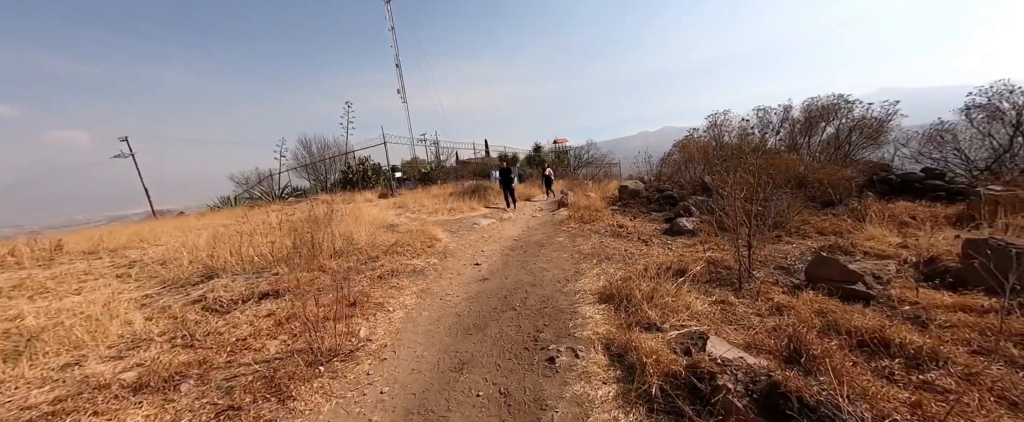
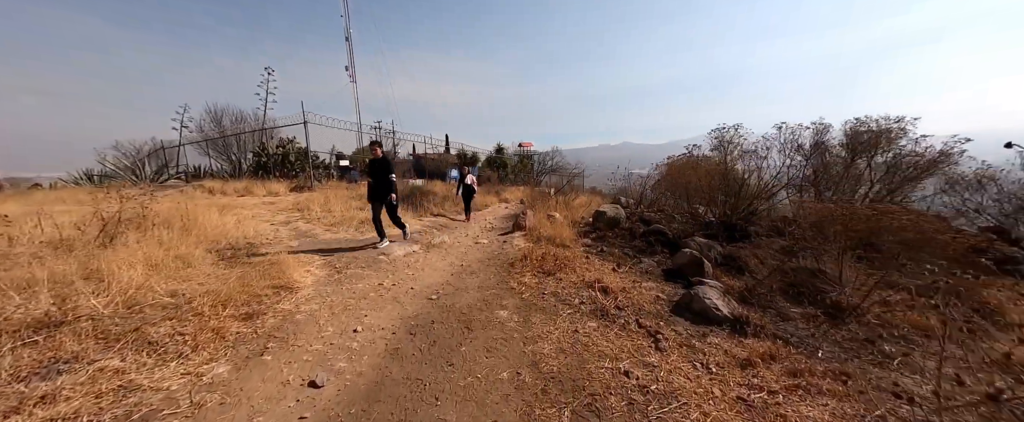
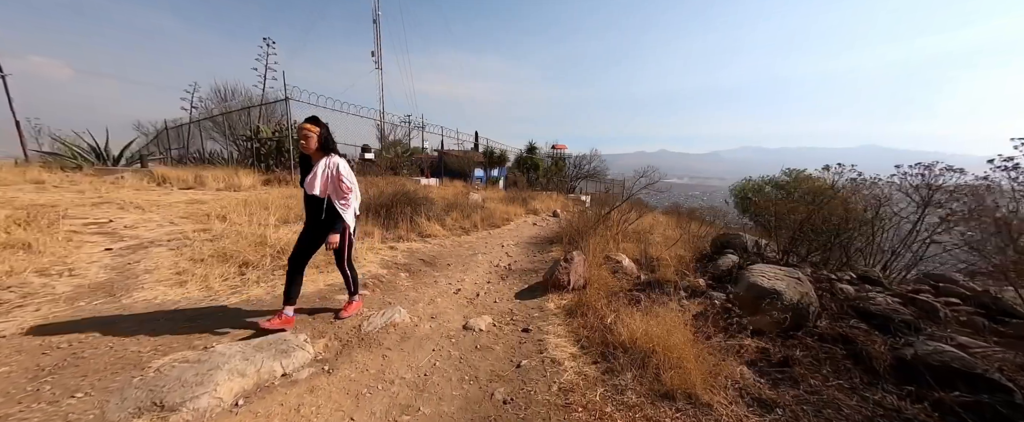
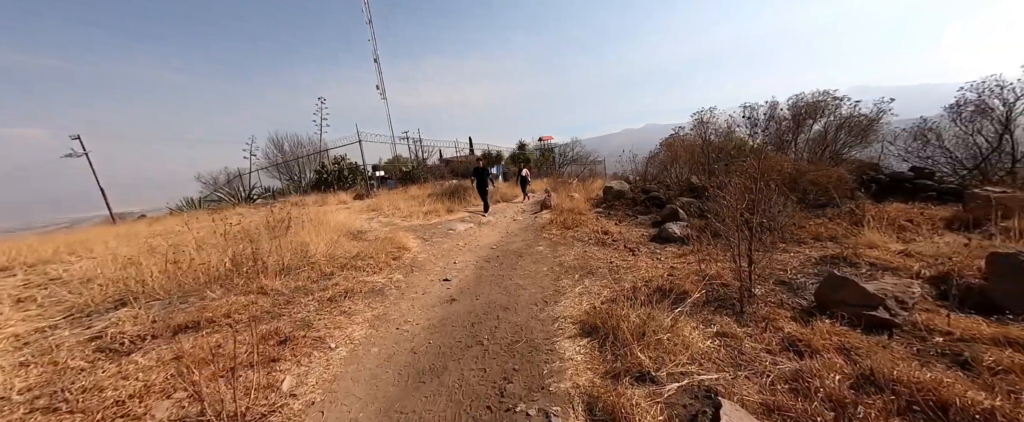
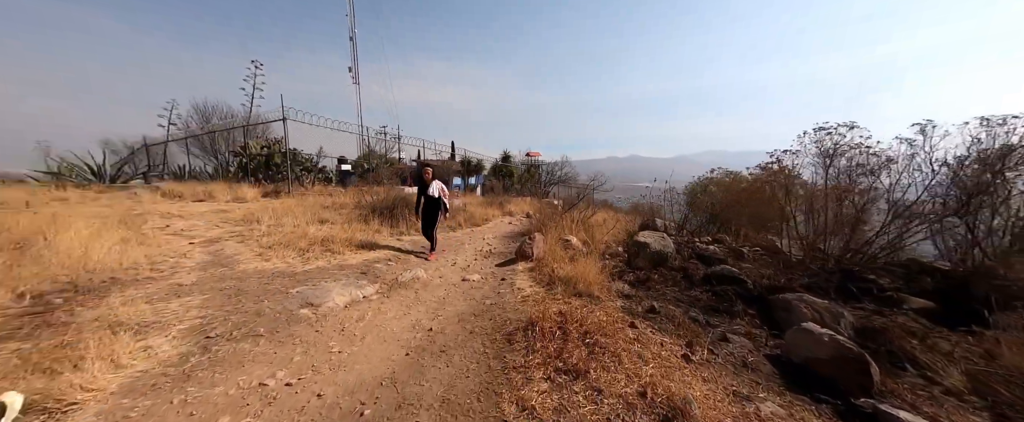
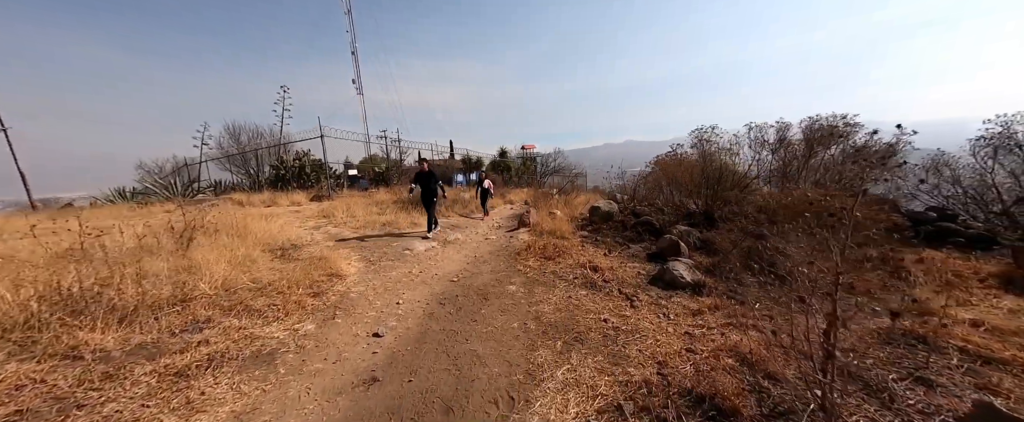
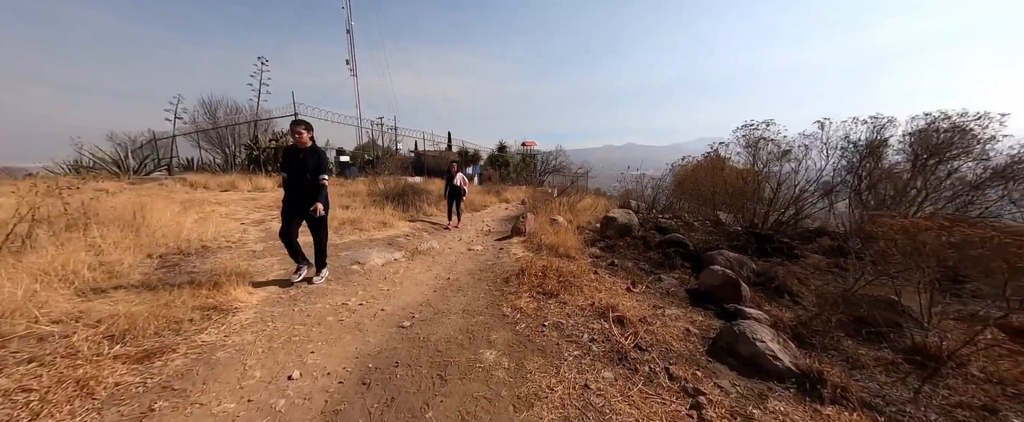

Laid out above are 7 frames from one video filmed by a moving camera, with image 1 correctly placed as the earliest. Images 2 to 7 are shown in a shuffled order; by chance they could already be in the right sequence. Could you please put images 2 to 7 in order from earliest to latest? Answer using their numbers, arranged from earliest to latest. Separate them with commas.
4, 6, 2, 7, 5, 3
